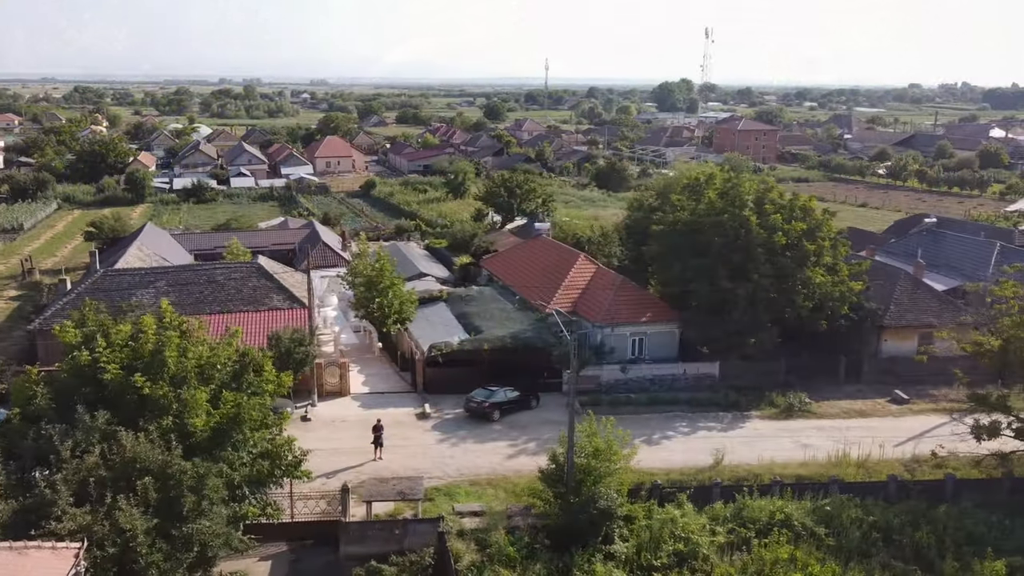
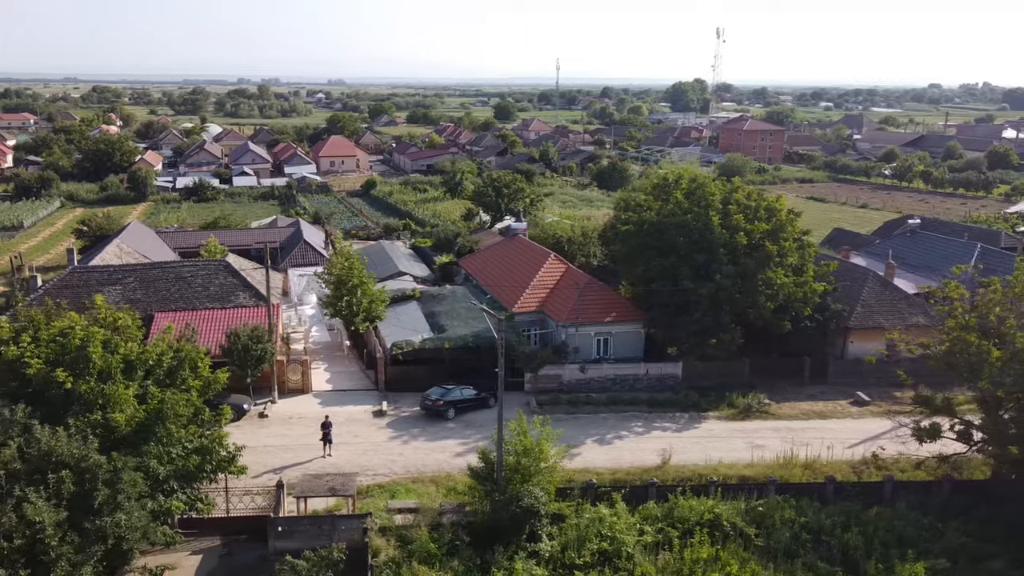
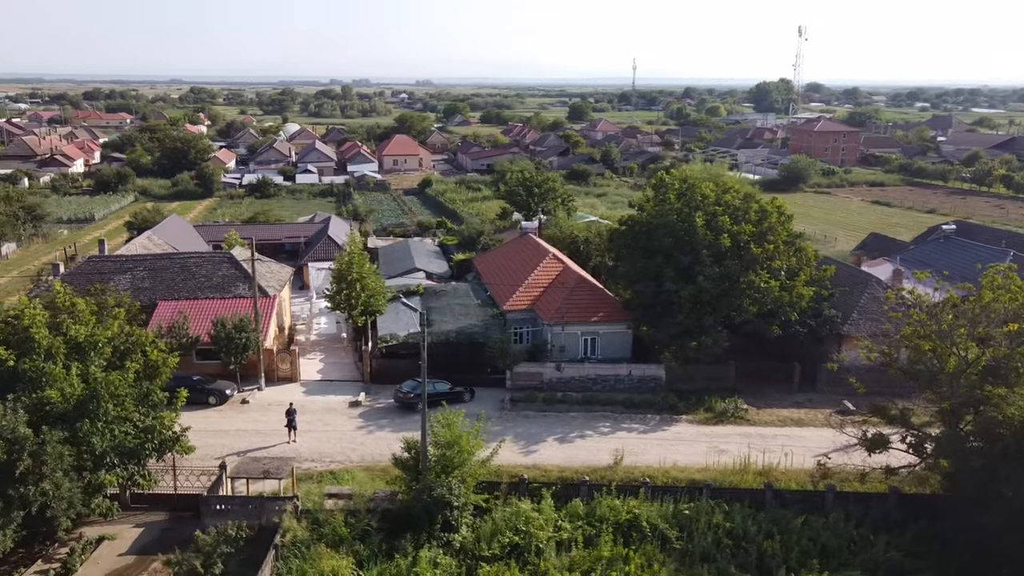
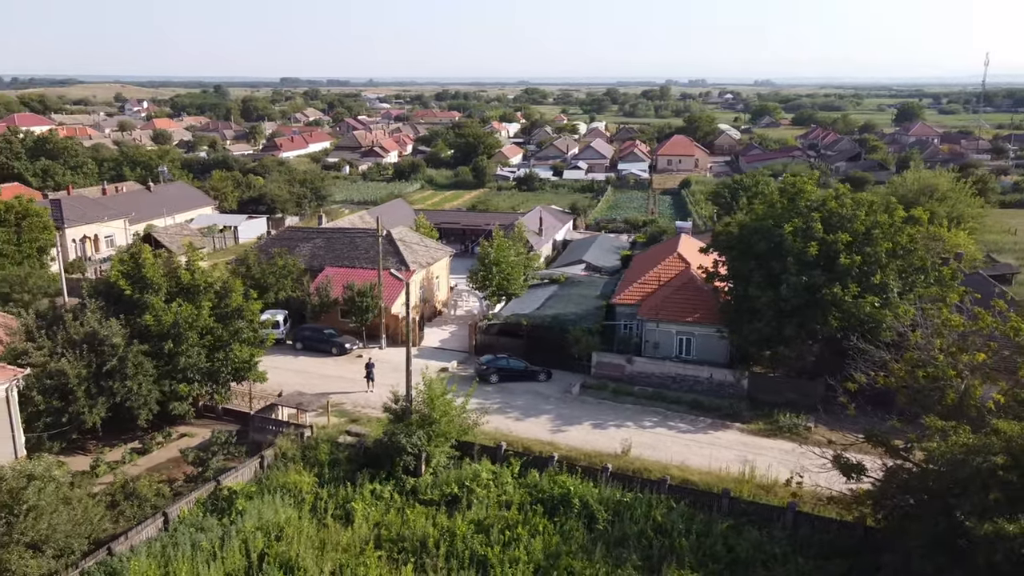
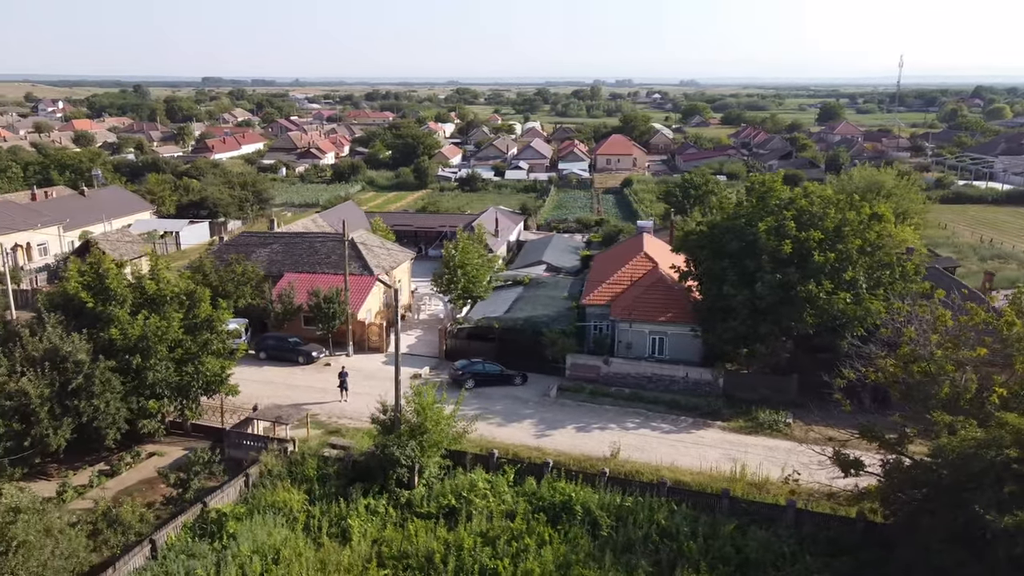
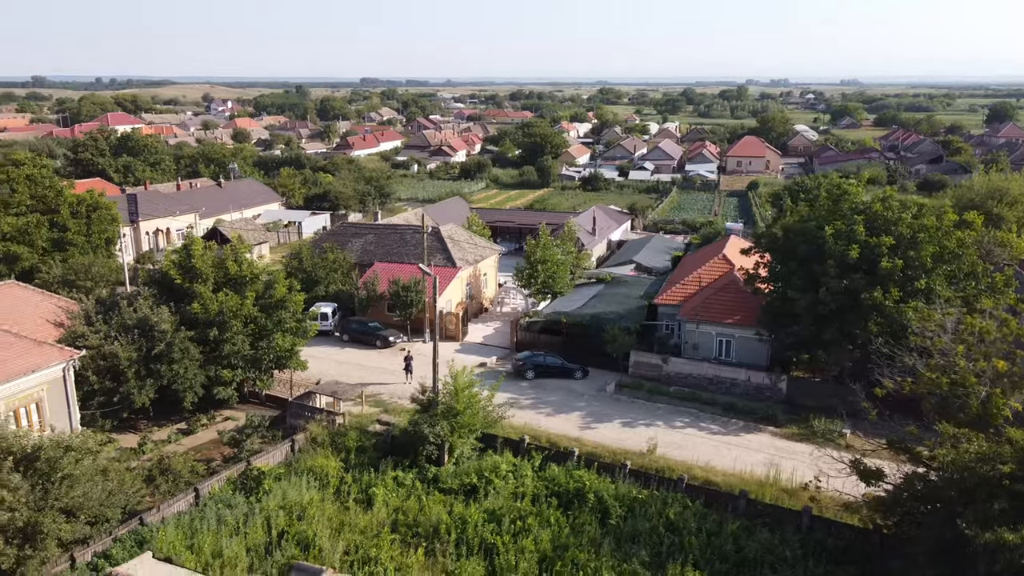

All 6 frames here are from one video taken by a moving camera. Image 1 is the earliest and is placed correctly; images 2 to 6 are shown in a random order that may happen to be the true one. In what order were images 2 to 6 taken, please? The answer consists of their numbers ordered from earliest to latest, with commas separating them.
2, 3, 5, 4, 6
